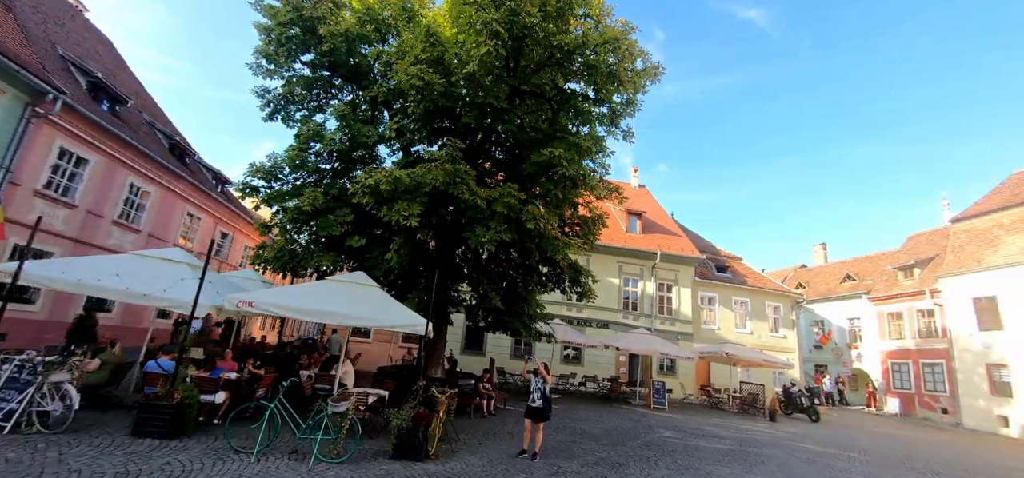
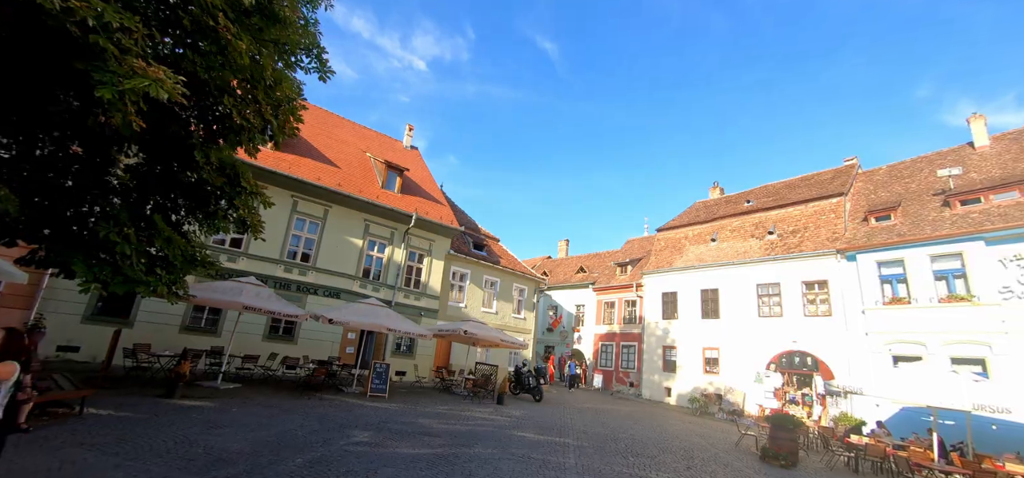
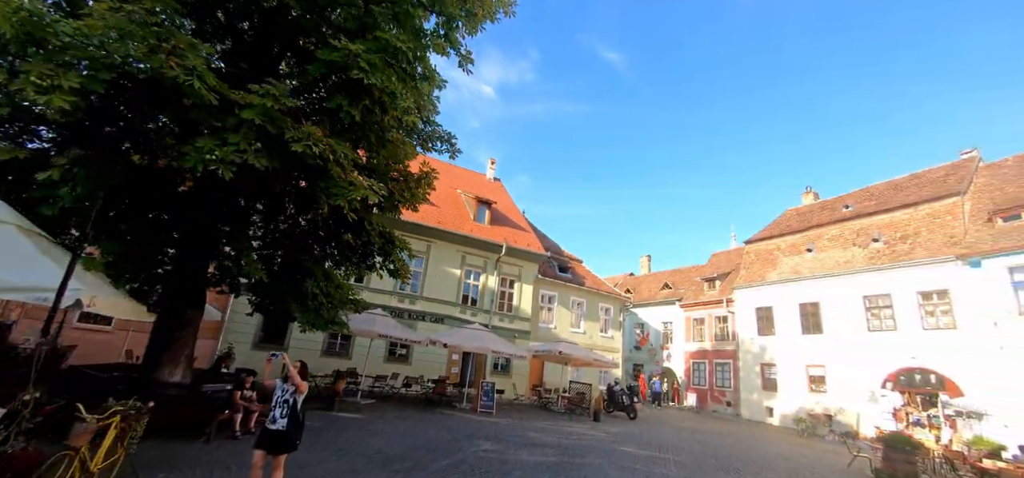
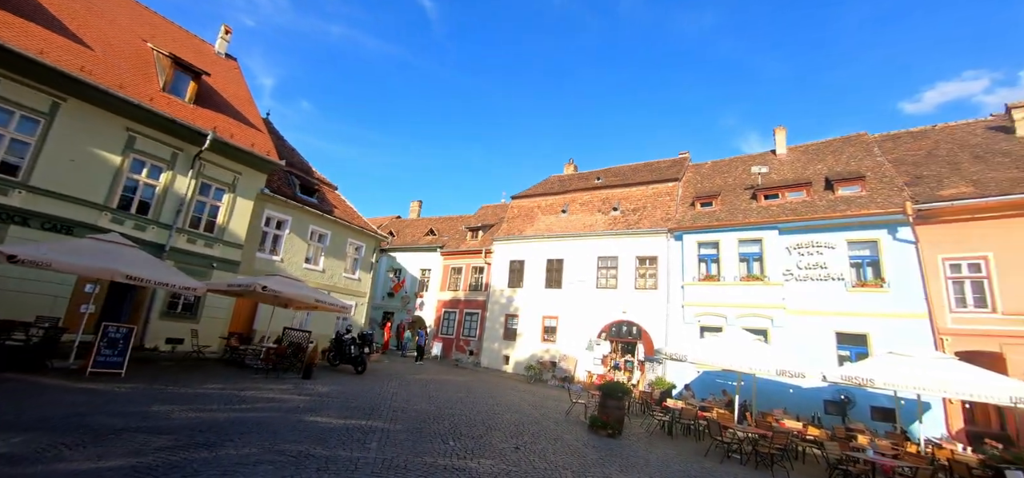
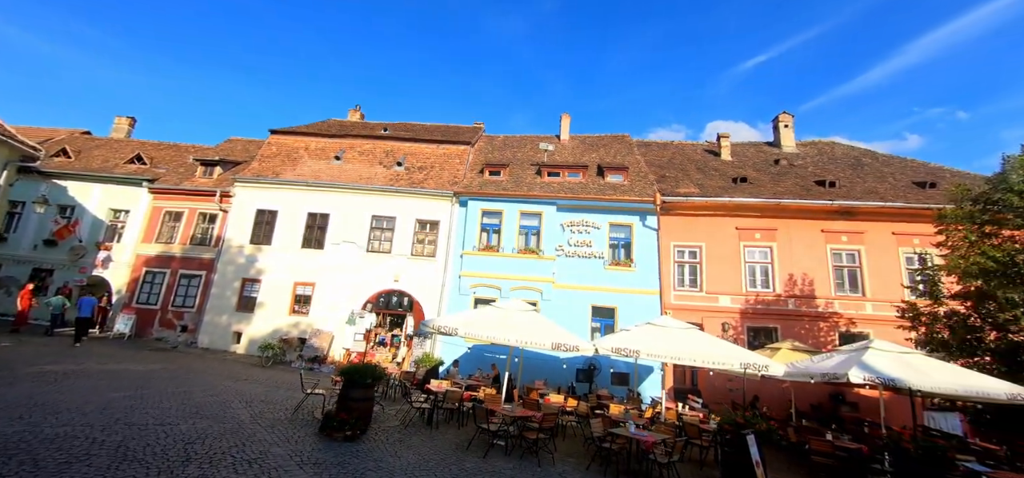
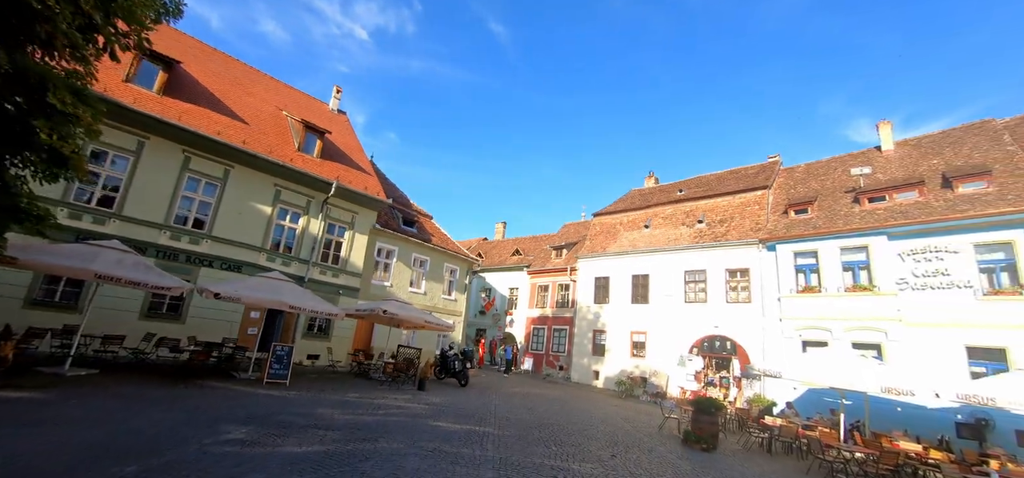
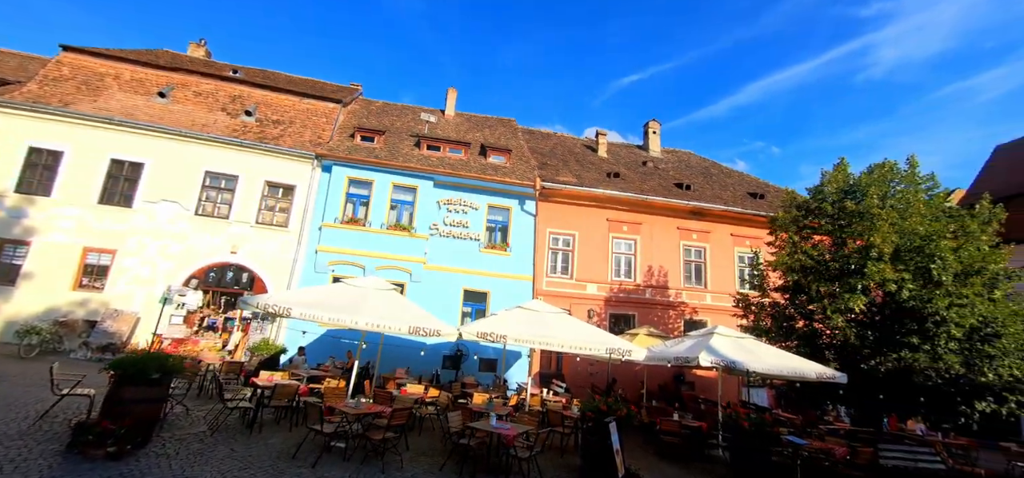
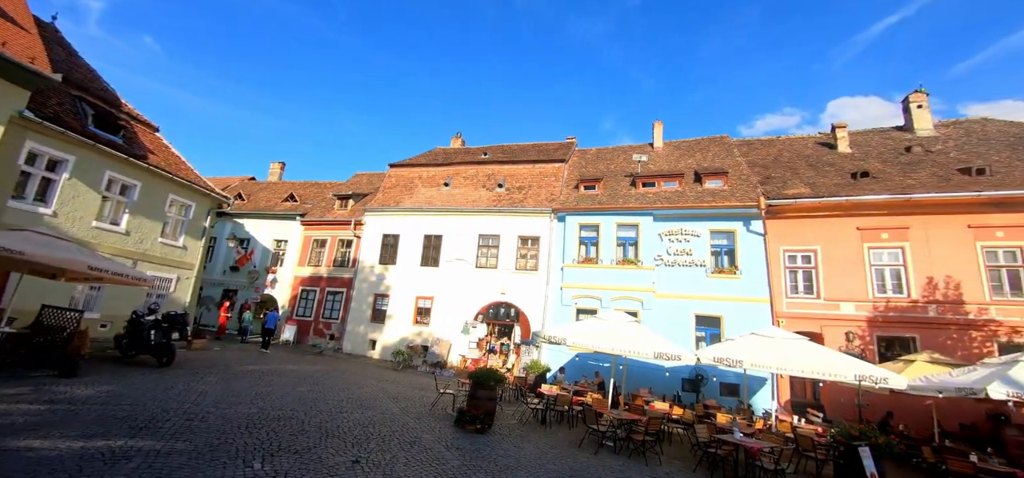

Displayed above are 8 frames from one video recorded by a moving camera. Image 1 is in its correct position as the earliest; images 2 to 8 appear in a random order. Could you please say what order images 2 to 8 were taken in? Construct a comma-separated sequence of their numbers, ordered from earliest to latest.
3, 2, 6, 4, 8, 5, 7
